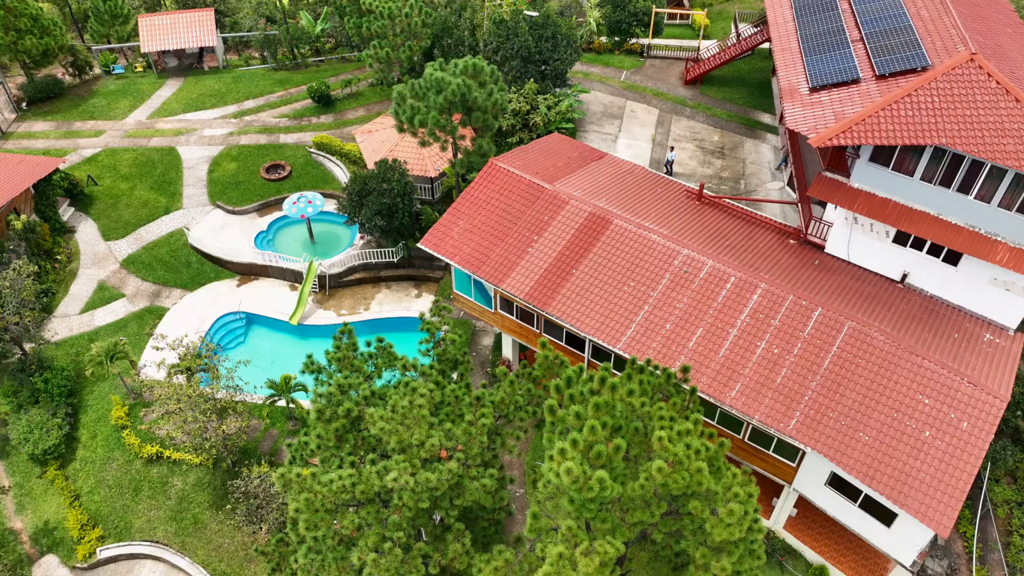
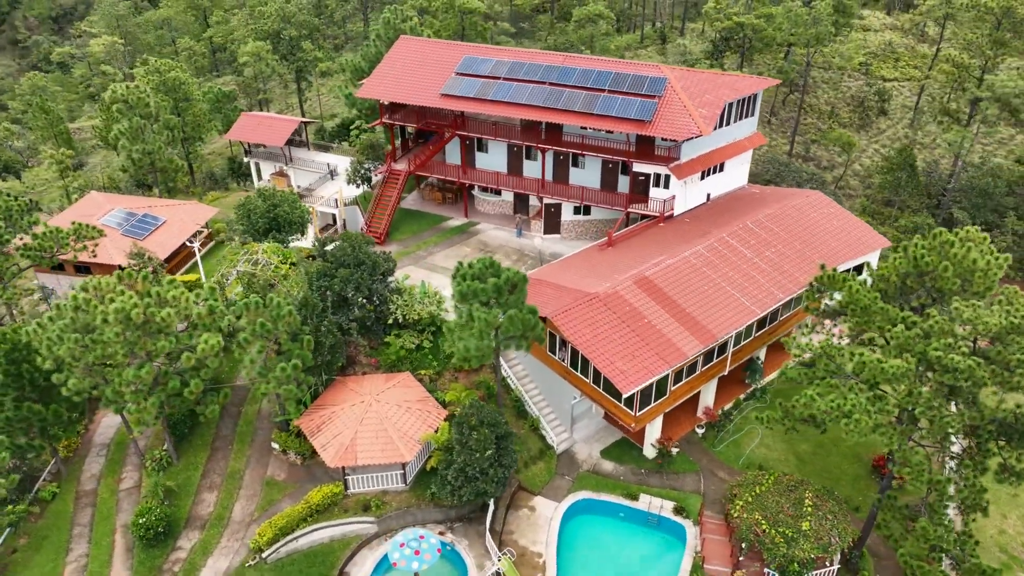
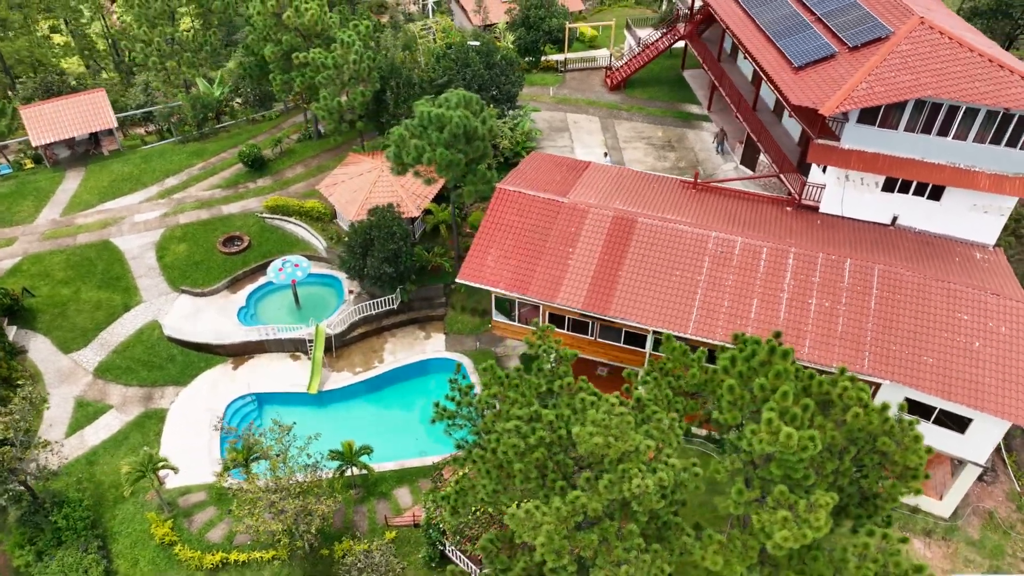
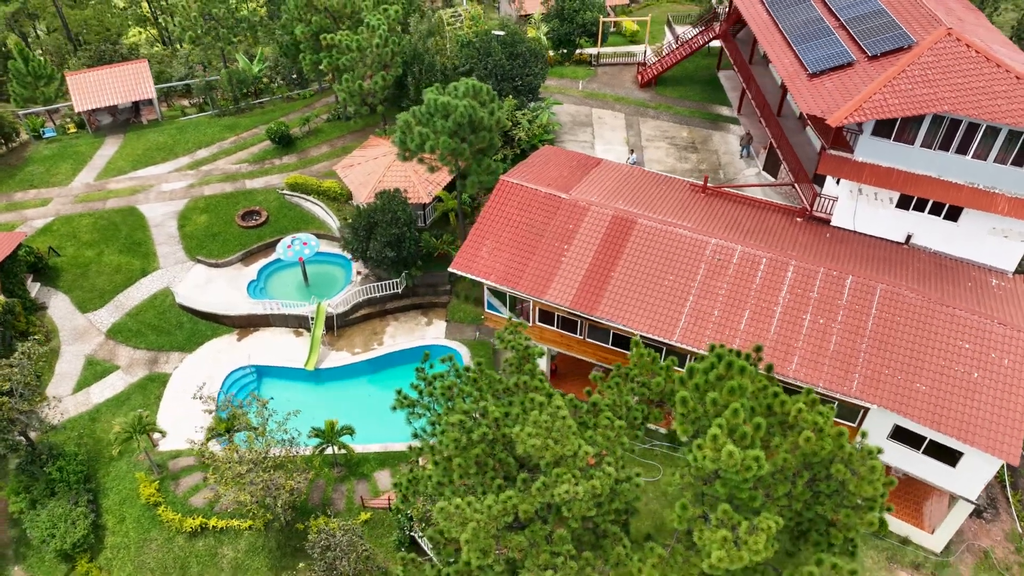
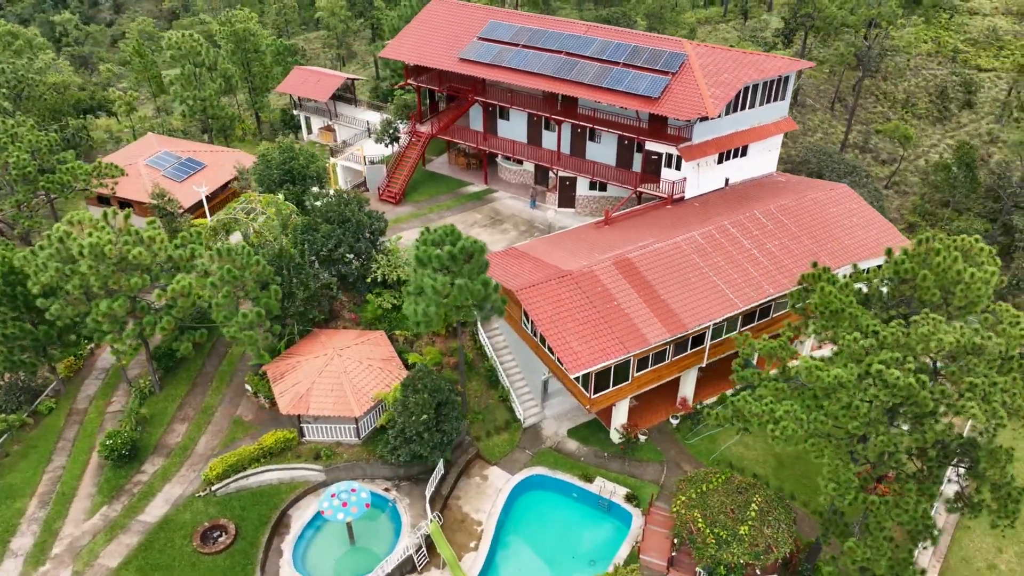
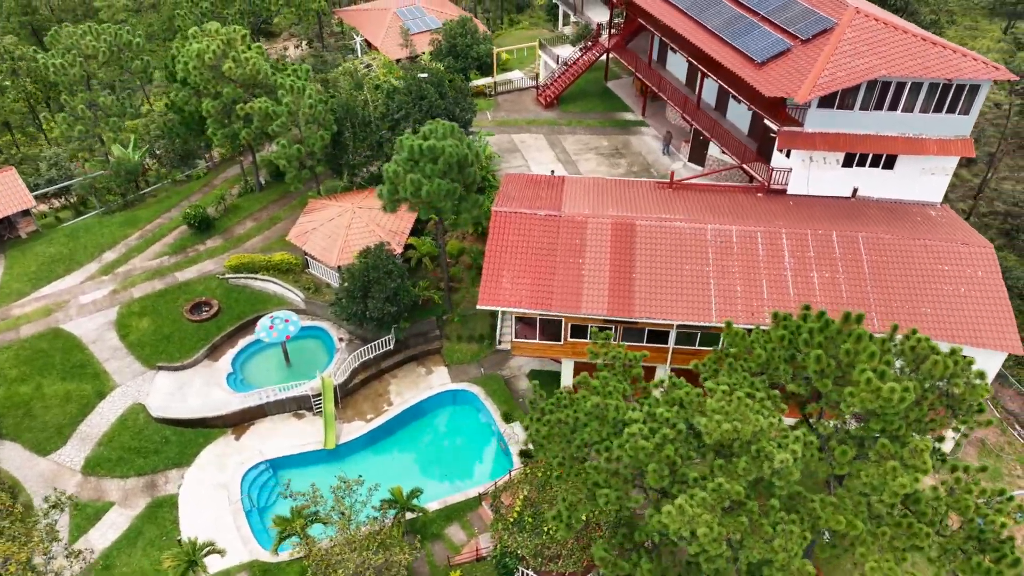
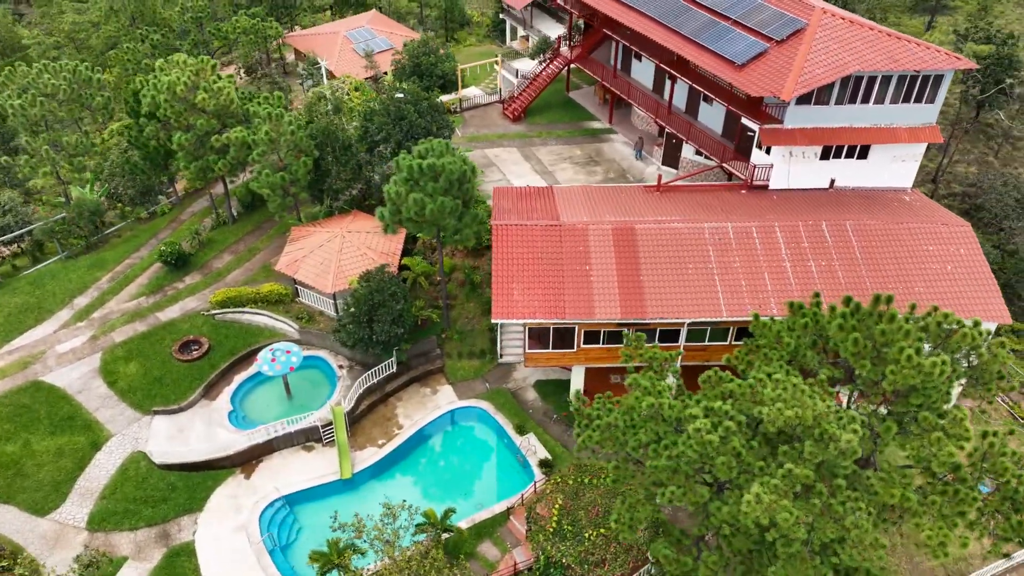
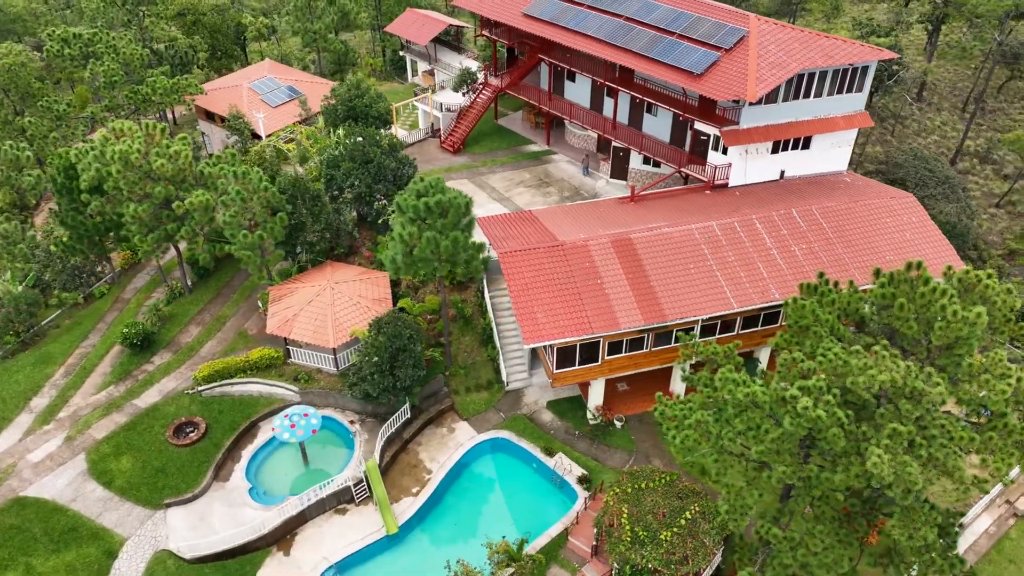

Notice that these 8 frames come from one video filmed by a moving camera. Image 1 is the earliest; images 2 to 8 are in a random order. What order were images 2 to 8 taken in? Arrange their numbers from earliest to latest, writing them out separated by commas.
4, 3, 6, 7, 8, 5, 2
